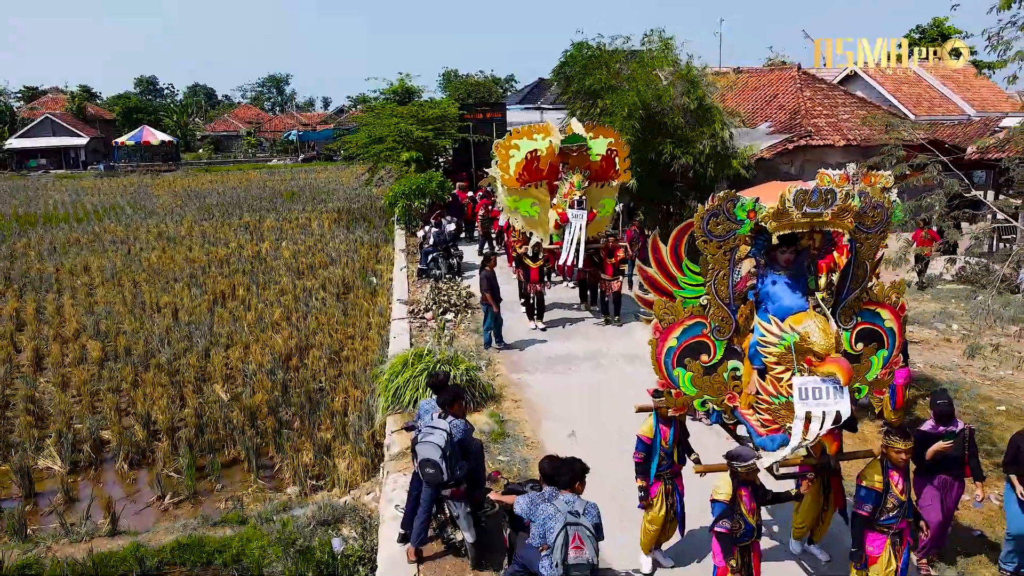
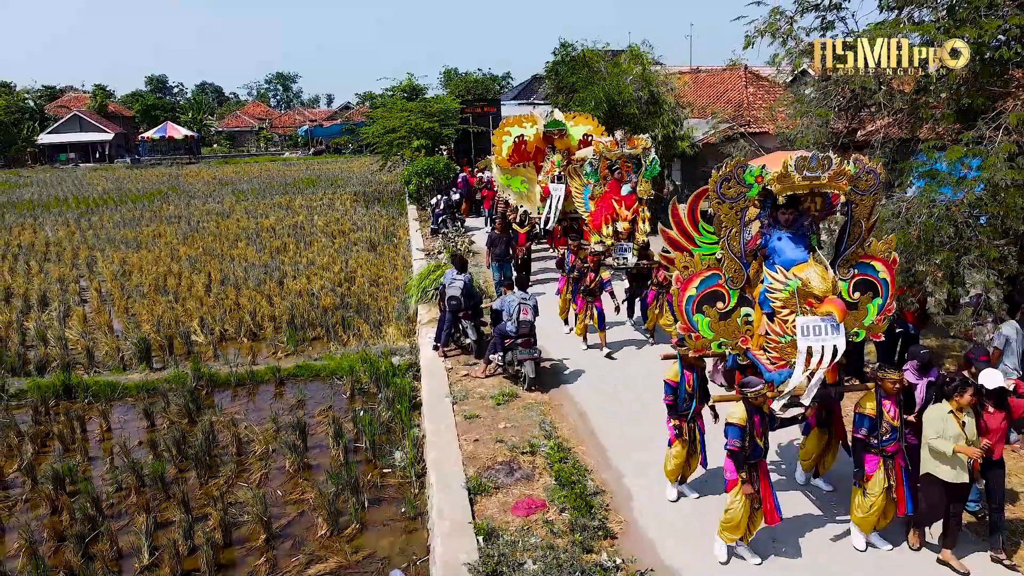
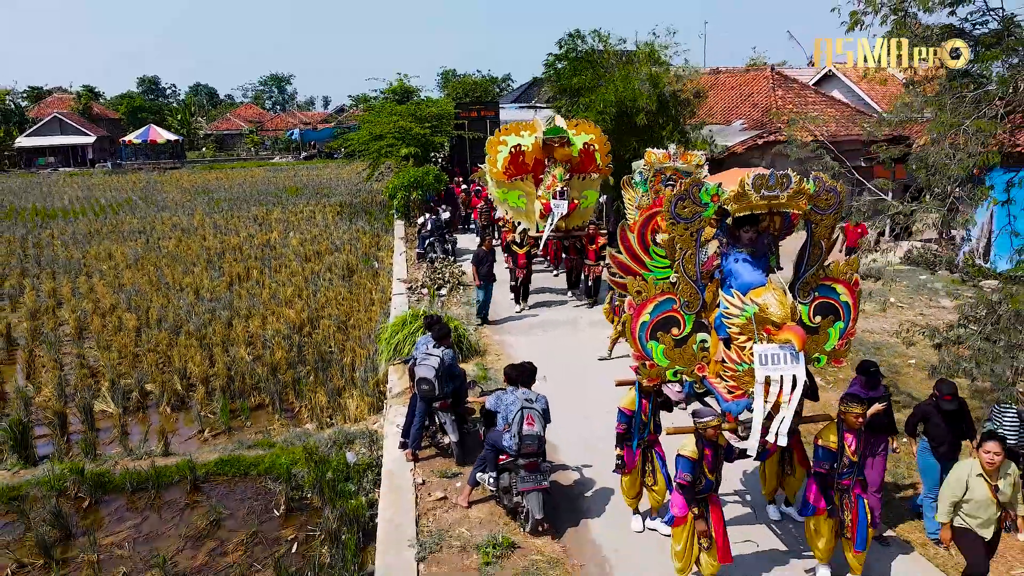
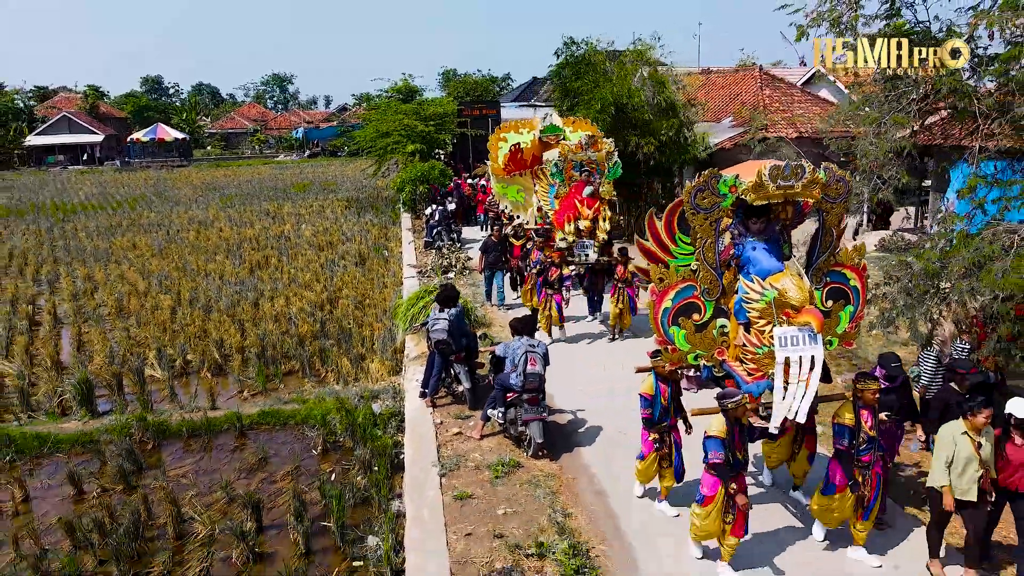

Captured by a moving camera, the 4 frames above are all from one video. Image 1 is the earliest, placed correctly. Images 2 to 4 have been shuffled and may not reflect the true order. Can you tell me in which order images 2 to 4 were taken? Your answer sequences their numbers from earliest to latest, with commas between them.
3, 4, 2
